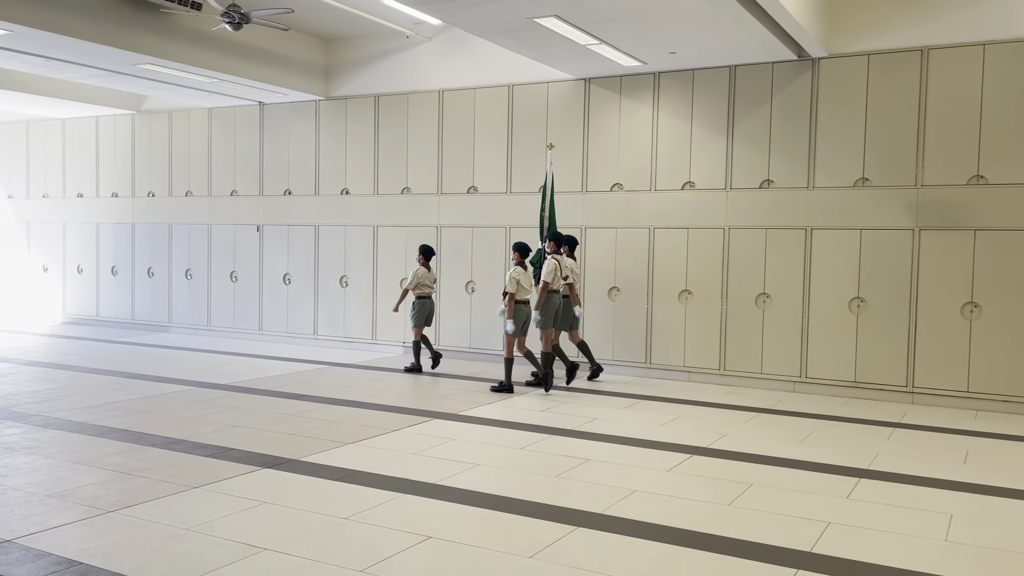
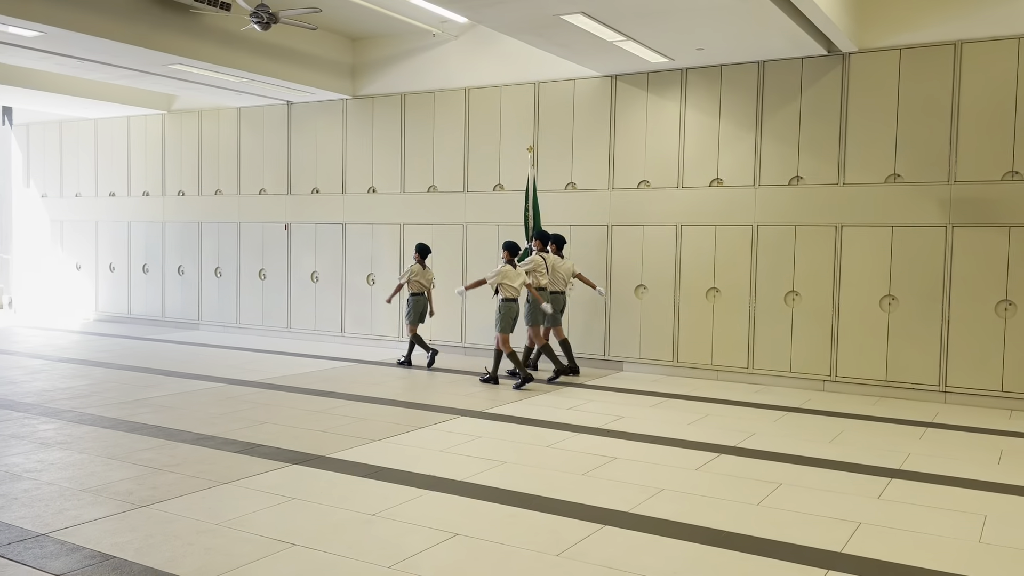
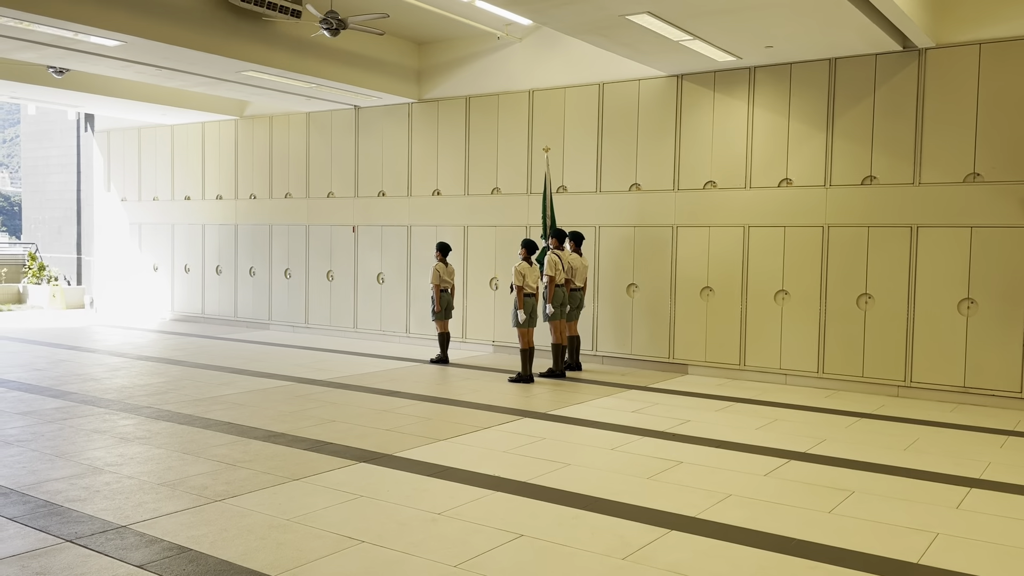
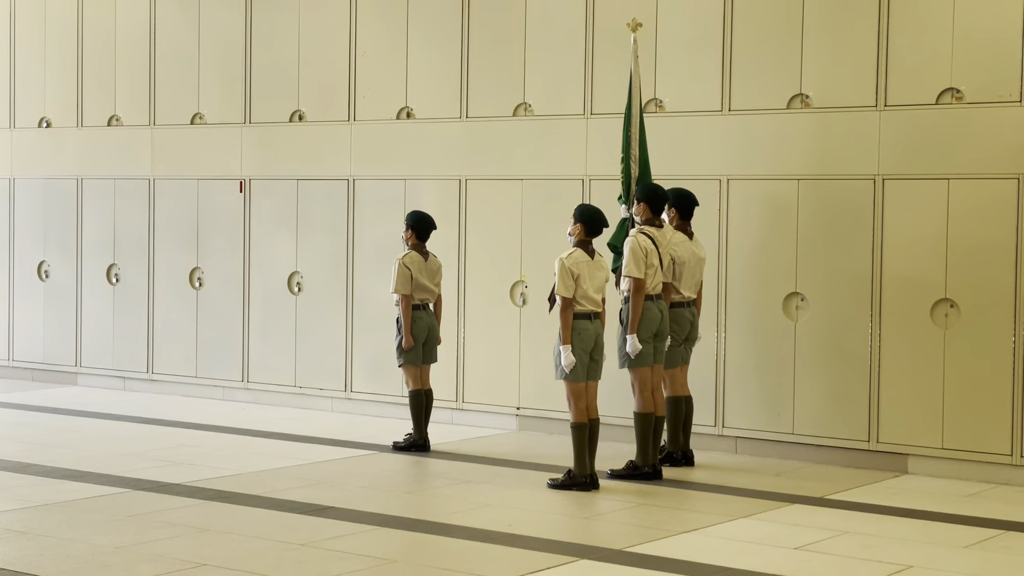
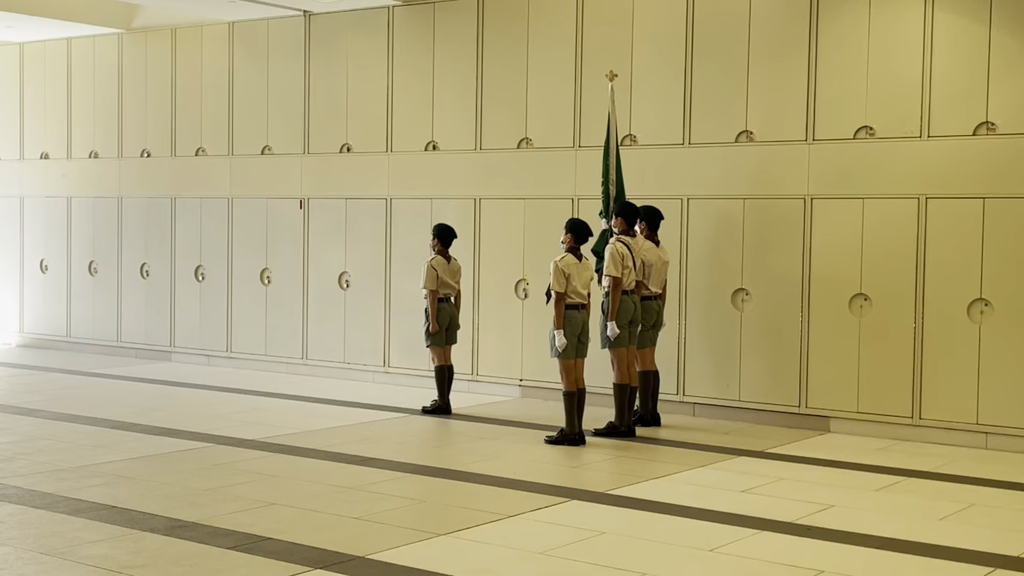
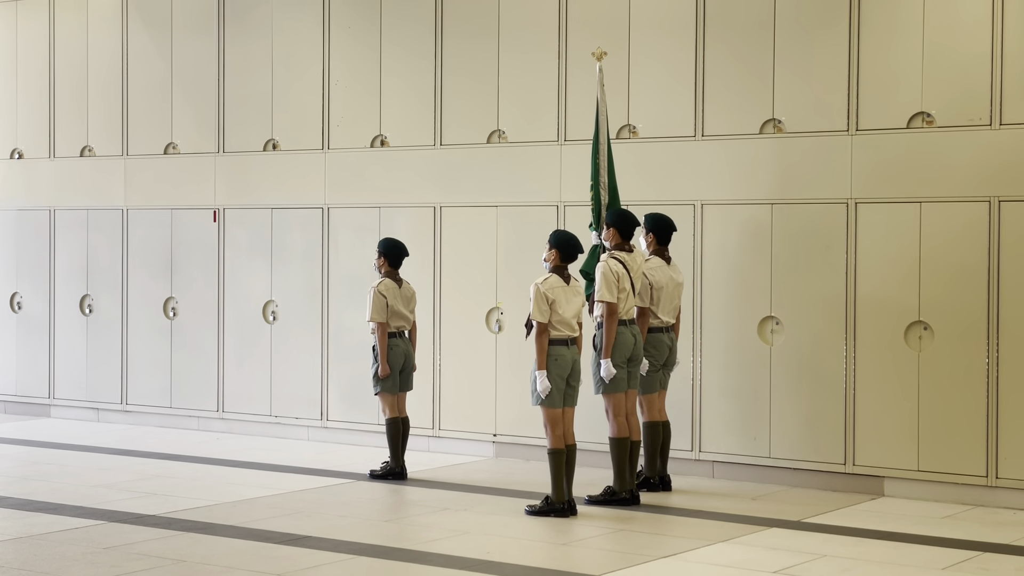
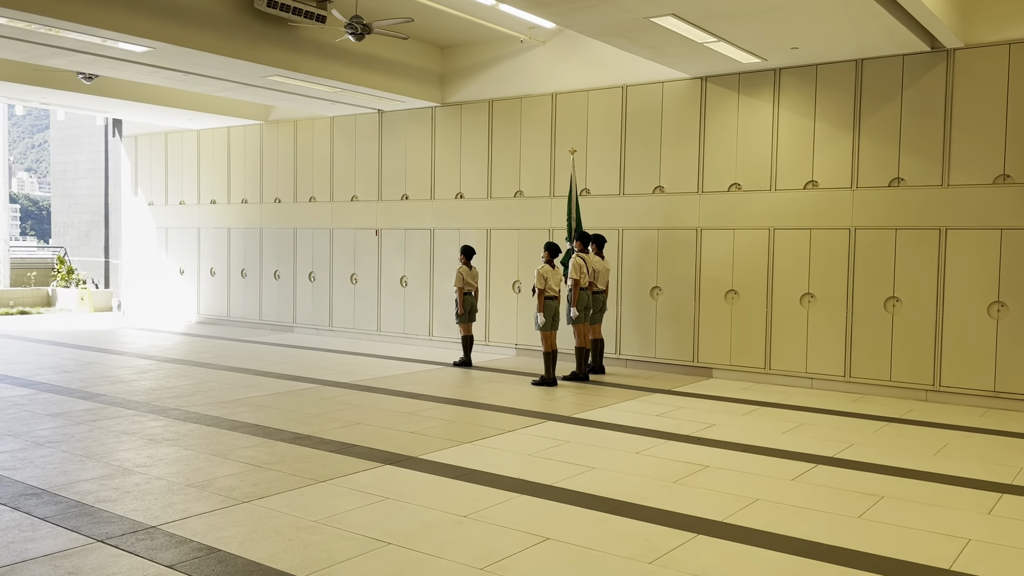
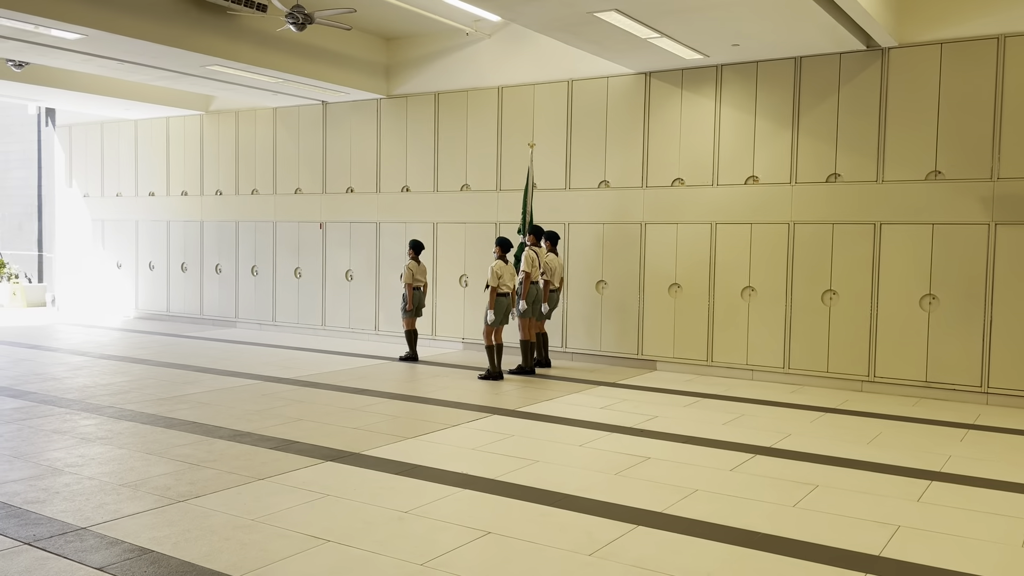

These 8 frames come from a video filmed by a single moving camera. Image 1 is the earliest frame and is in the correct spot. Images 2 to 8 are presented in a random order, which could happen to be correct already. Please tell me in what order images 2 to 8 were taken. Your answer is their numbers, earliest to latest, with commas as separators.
2, 8, 3, 7, 5, 4, 6
